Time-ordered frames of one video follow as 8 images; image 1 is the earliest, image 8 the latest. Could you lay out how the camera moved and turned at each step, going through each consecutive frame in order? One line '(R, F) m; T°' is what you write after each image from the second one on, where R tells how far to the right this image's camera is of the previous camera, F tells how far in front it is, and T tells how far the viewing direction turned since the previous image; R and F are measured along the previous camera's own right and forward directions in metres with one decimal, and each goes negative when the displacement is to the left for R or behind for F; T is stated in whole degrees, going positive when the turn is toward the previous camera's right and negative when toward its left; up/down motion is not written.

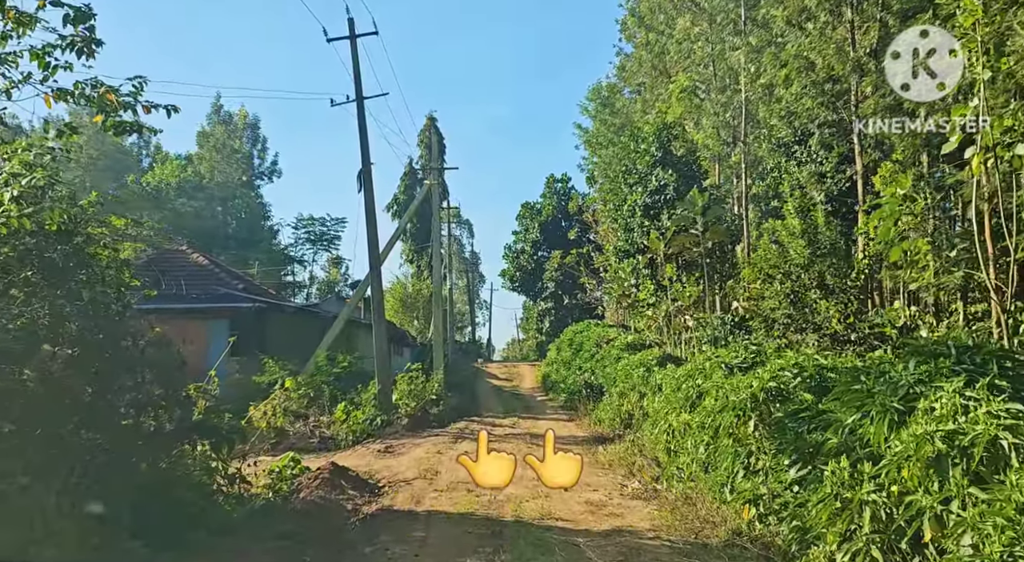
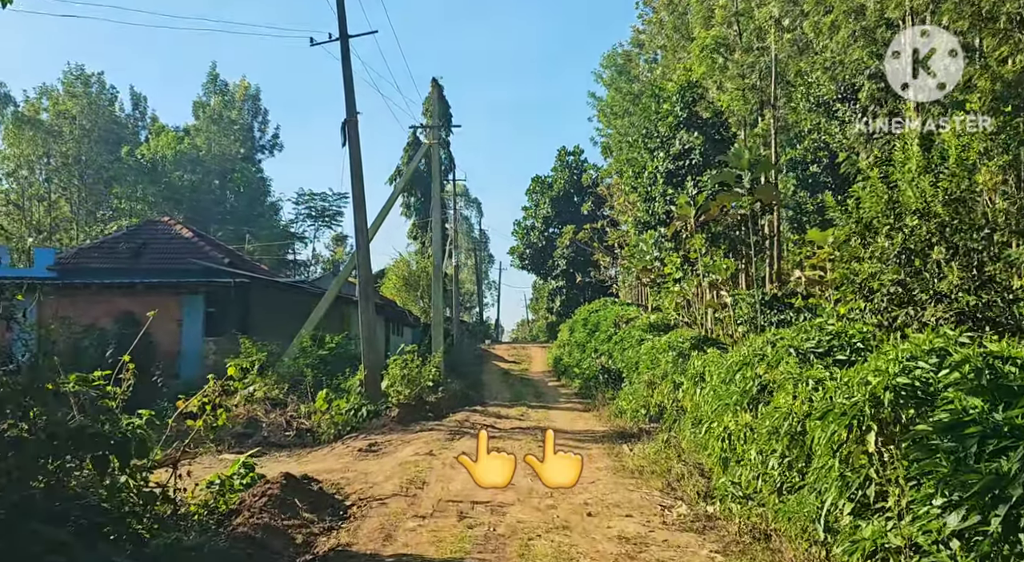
(0.0, +1.9) m; -1°
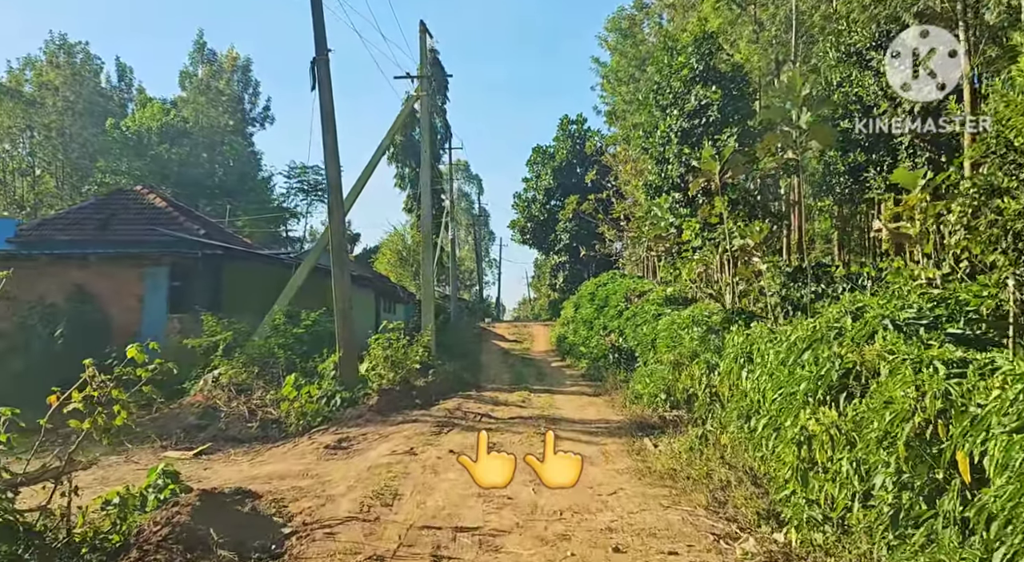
(0.0, +1.7) m; 0°
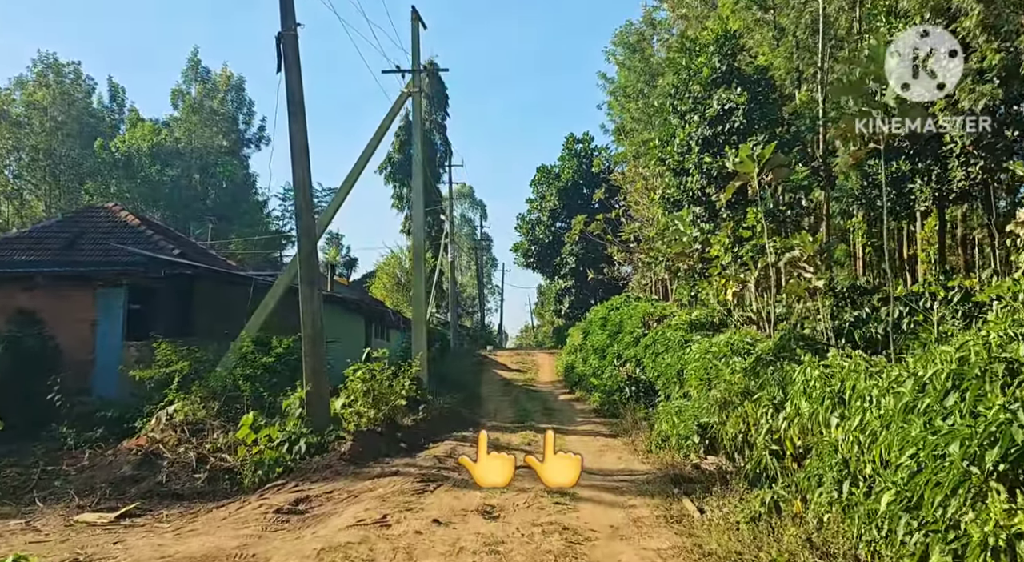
(0.0, +1.7) m; 0°
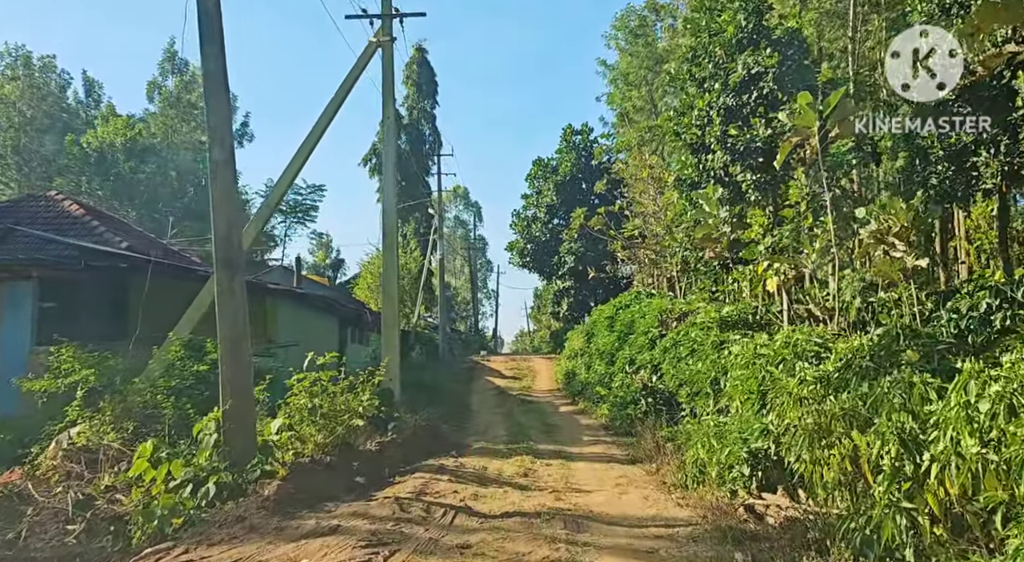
(0.0, +2.2) m; 0°
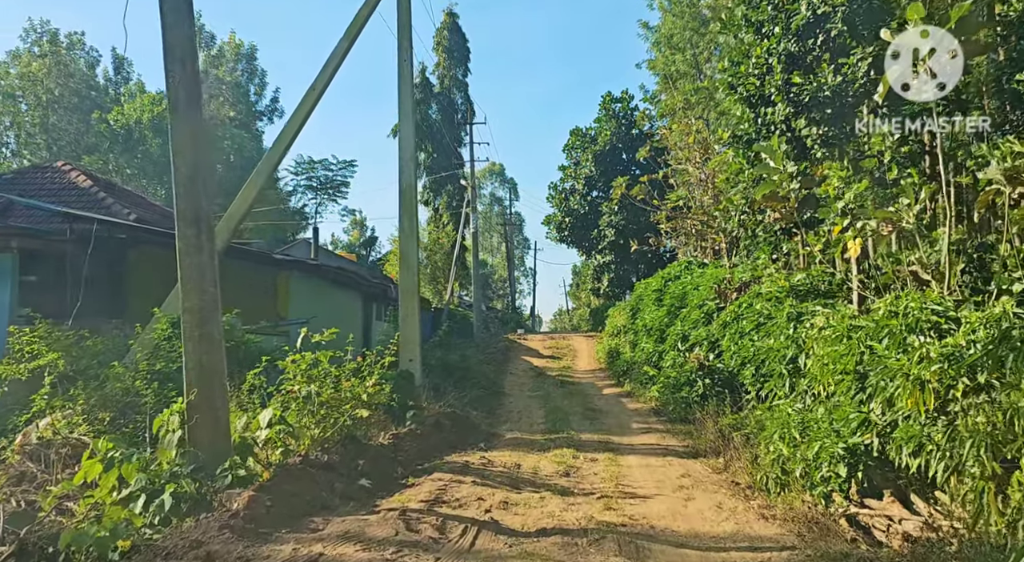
(0.0, +1.3) m; -3°
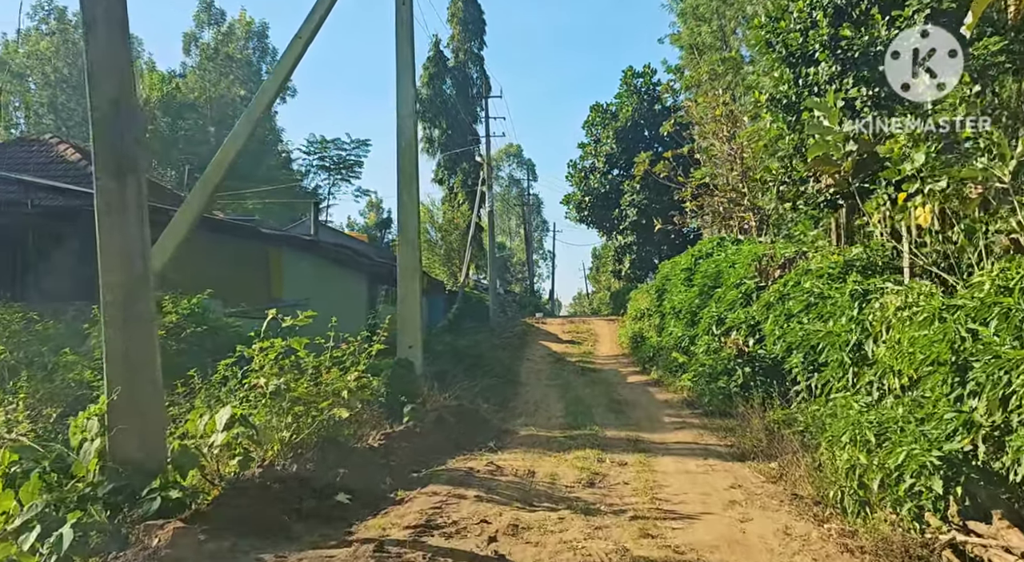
(0.0, +1.1) m; -1°
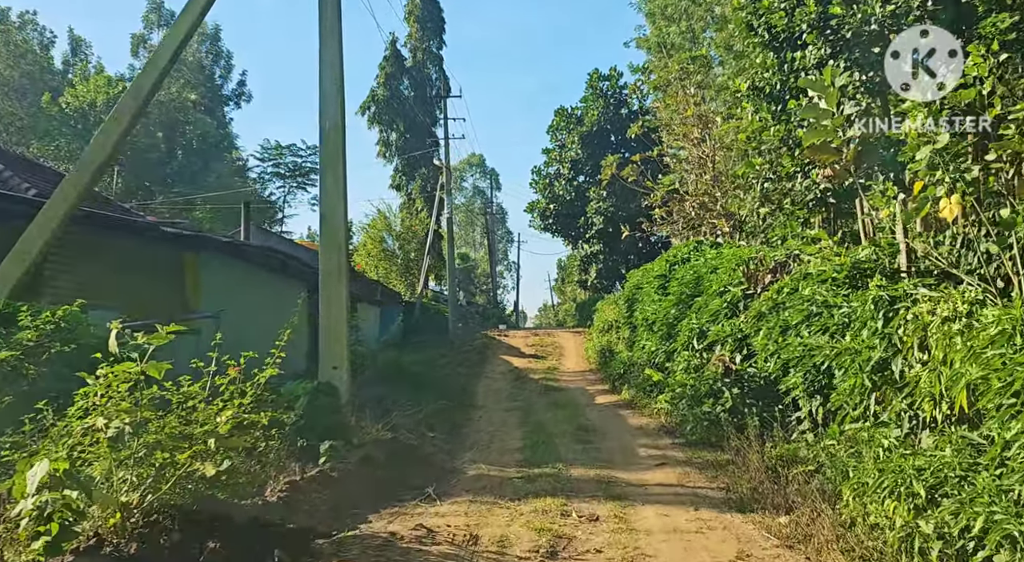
(+0.2, +1.3) m; +3°
